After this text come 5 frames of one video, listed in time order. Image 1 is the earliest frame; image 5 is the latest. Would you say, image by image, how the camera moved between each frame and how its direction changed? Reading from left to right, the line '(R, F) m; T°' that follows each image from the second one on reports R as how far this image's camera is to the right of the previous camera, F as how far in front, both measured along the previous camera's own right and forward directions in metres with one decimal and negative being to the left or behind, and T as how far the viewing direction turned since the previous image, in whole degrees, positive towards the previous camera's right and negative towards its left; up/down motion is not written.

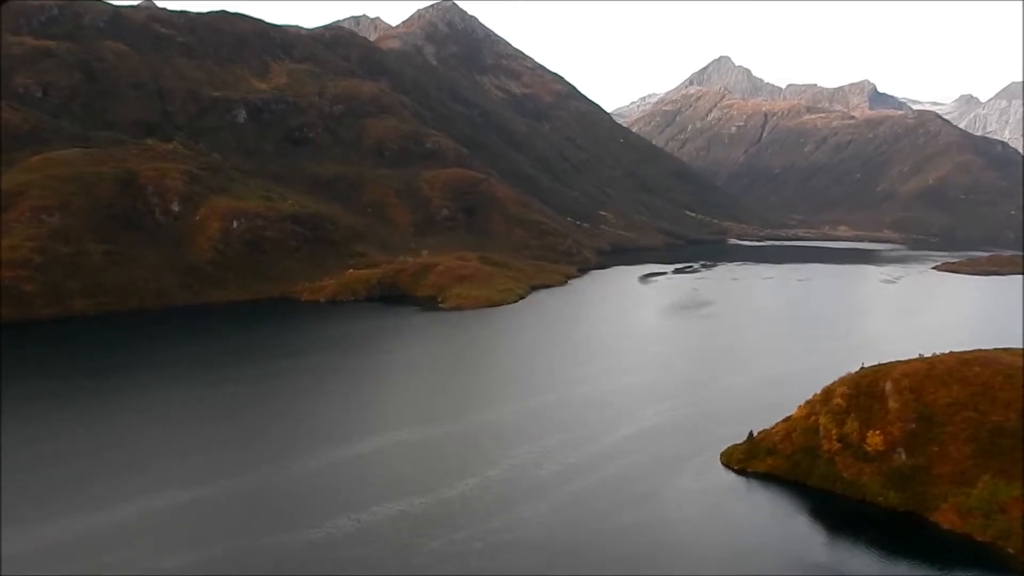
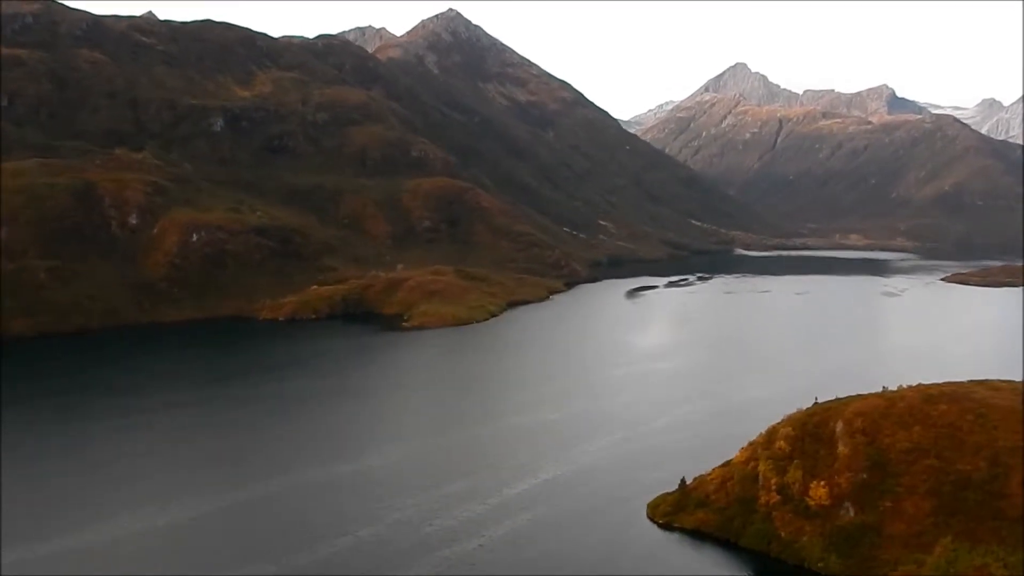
(+10.3, +9.1) m; -2°
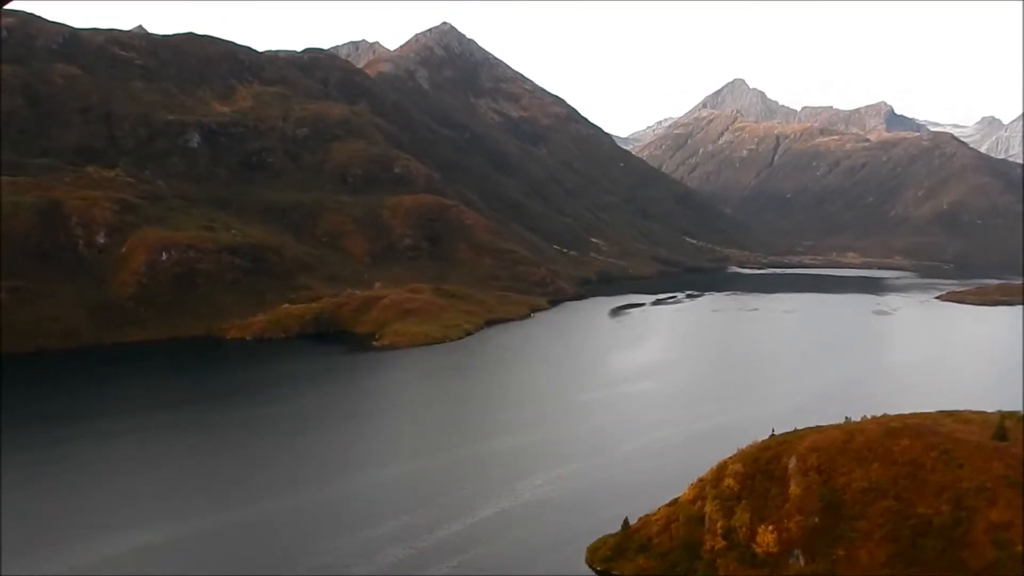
(+5.6, +4.6) m; 0°
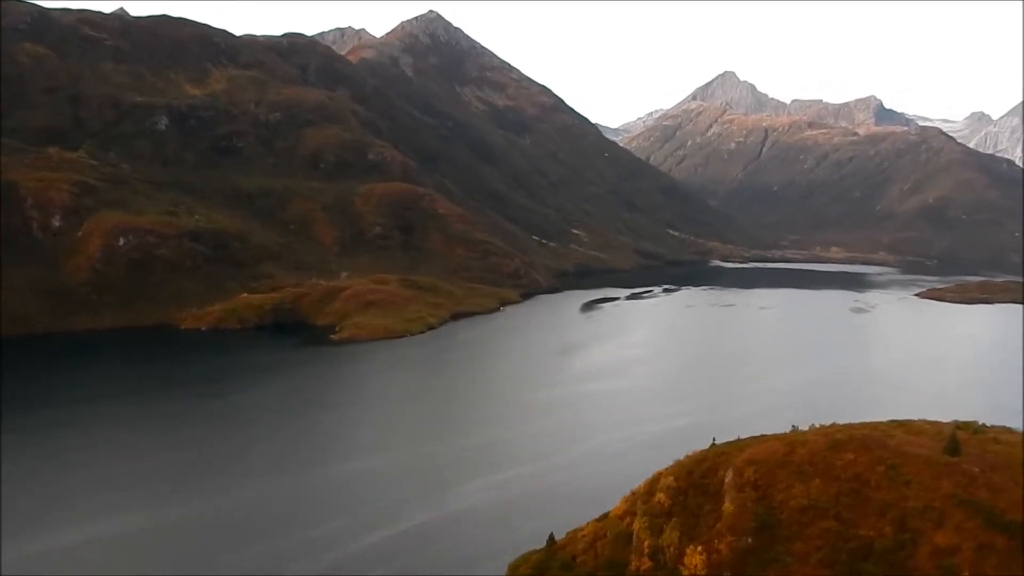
(+5.1, +4.6) m; +1°
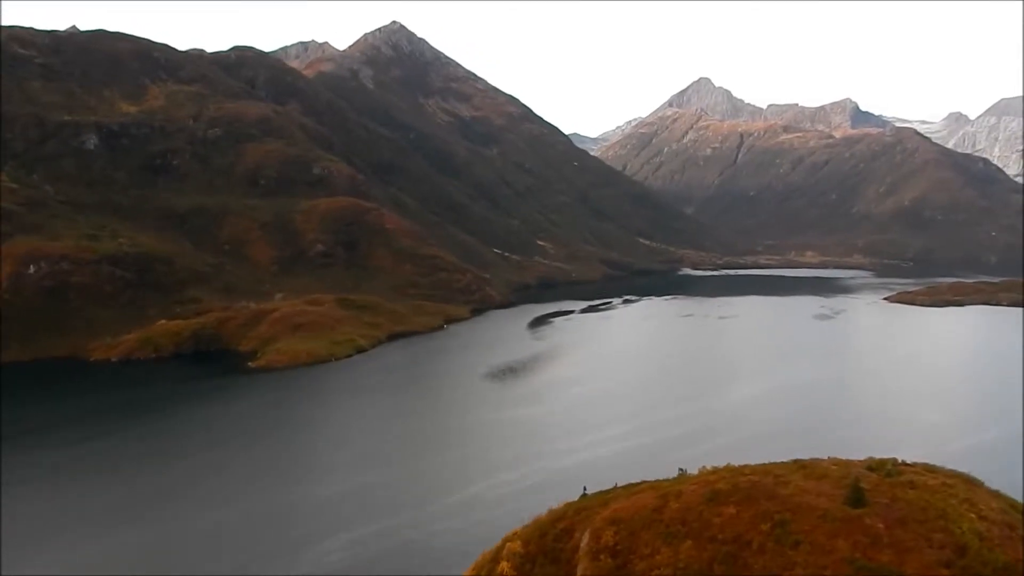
(+10.3, +9.2) m; +1°
